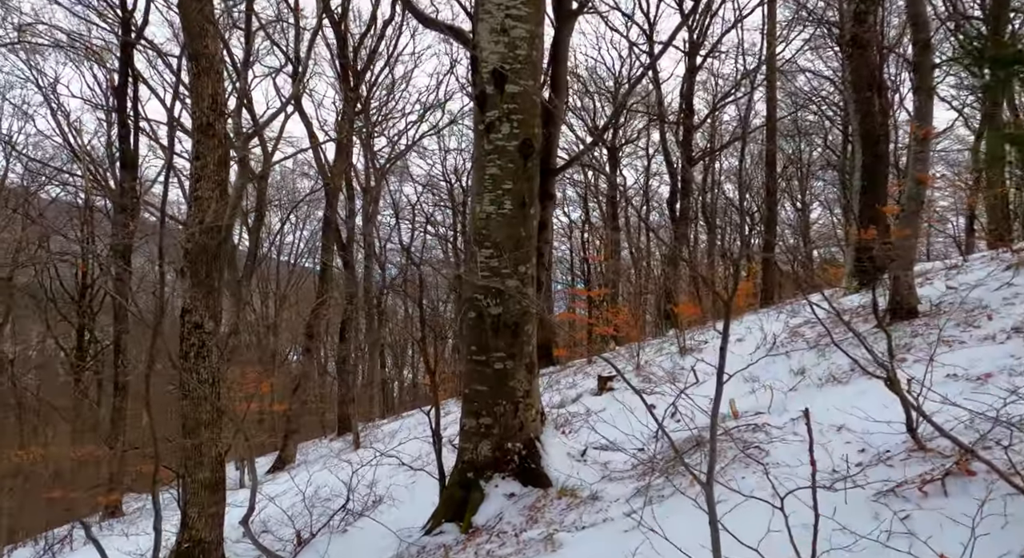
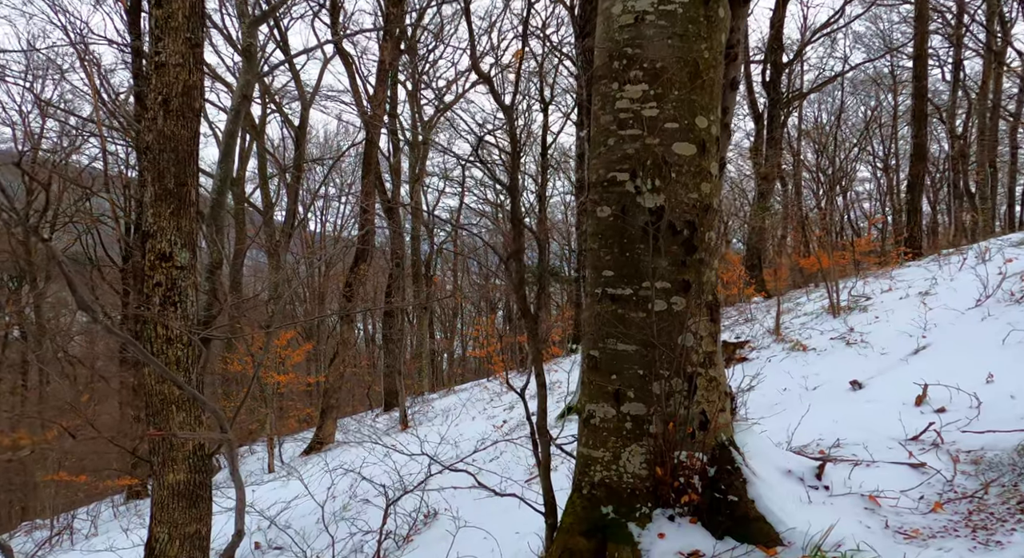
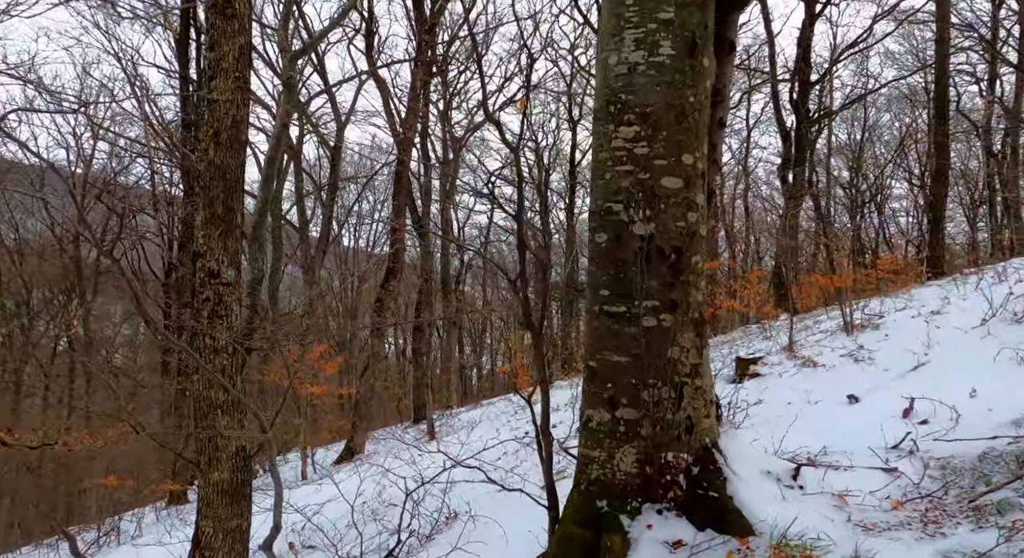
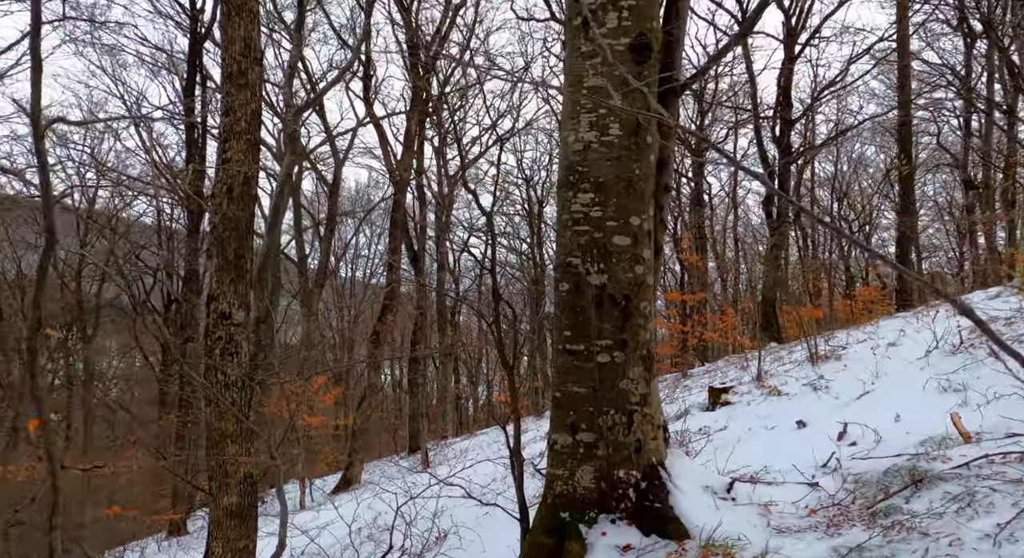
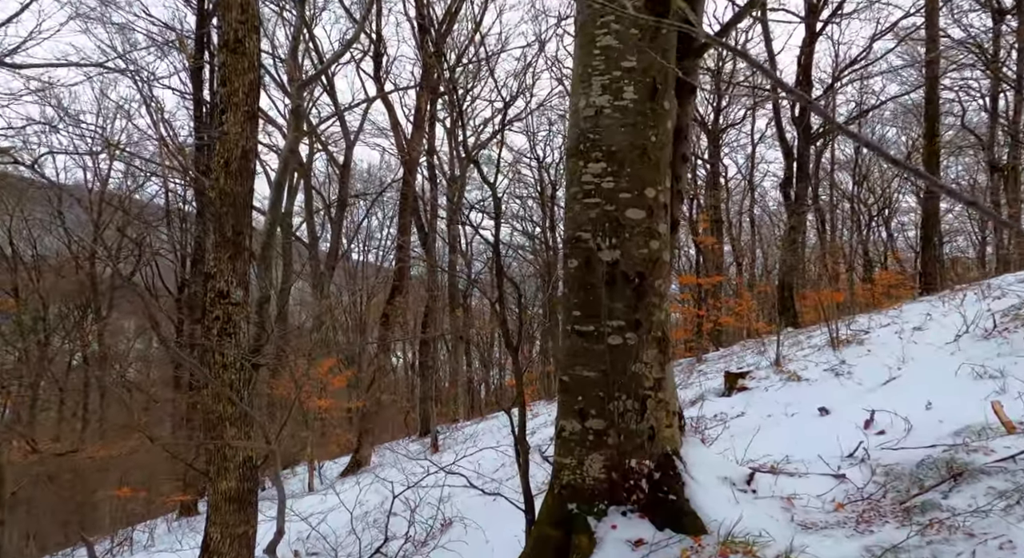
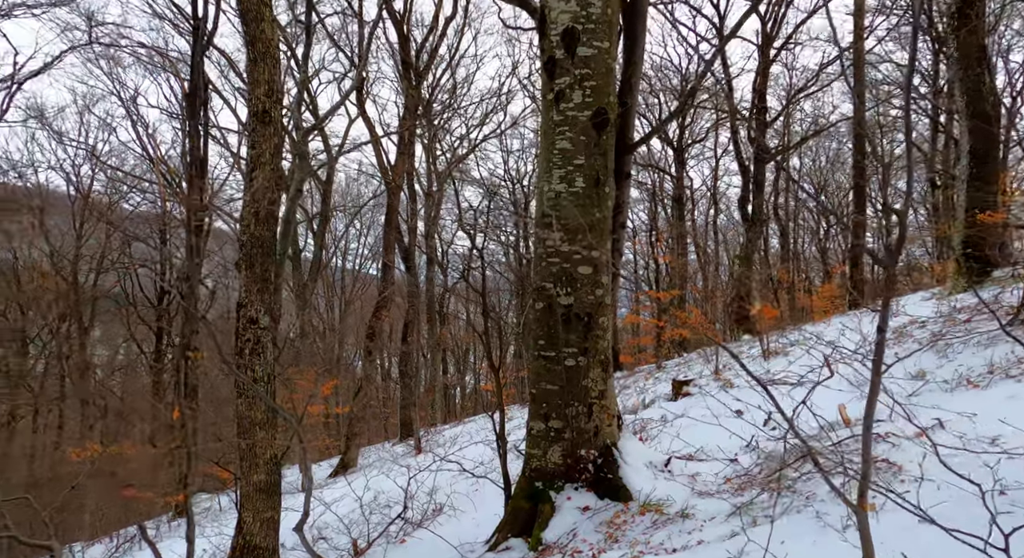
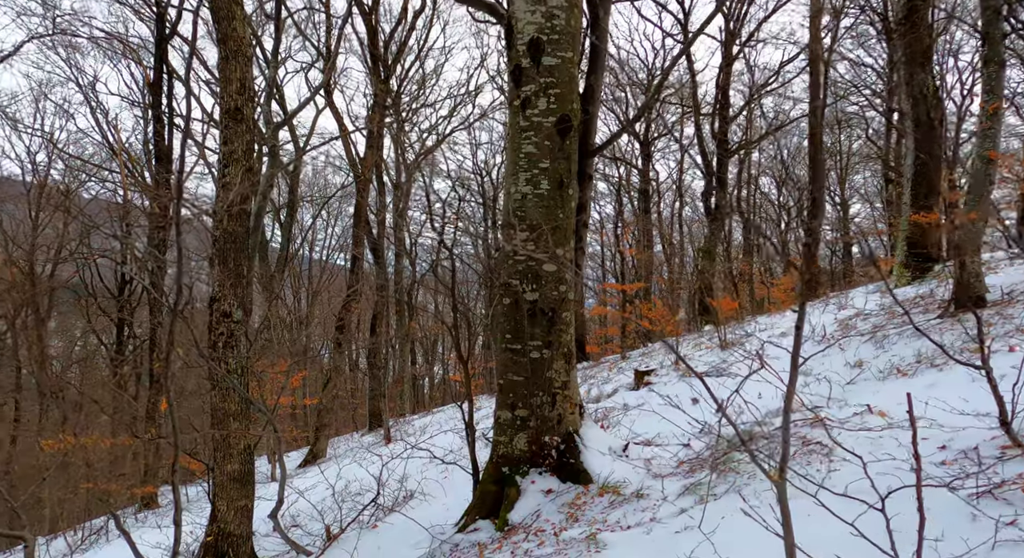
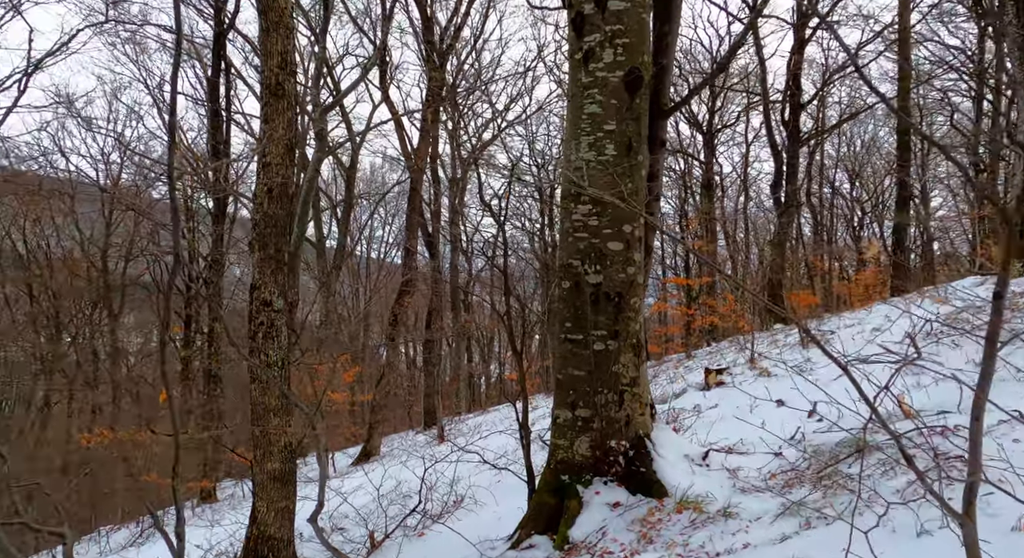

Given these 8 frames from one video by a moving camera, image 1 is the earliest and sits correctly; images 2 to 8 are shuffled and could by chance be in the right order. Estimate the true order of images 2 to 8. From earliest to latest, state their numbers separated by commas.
7, 6, 8, 4, 5, 3, 2
